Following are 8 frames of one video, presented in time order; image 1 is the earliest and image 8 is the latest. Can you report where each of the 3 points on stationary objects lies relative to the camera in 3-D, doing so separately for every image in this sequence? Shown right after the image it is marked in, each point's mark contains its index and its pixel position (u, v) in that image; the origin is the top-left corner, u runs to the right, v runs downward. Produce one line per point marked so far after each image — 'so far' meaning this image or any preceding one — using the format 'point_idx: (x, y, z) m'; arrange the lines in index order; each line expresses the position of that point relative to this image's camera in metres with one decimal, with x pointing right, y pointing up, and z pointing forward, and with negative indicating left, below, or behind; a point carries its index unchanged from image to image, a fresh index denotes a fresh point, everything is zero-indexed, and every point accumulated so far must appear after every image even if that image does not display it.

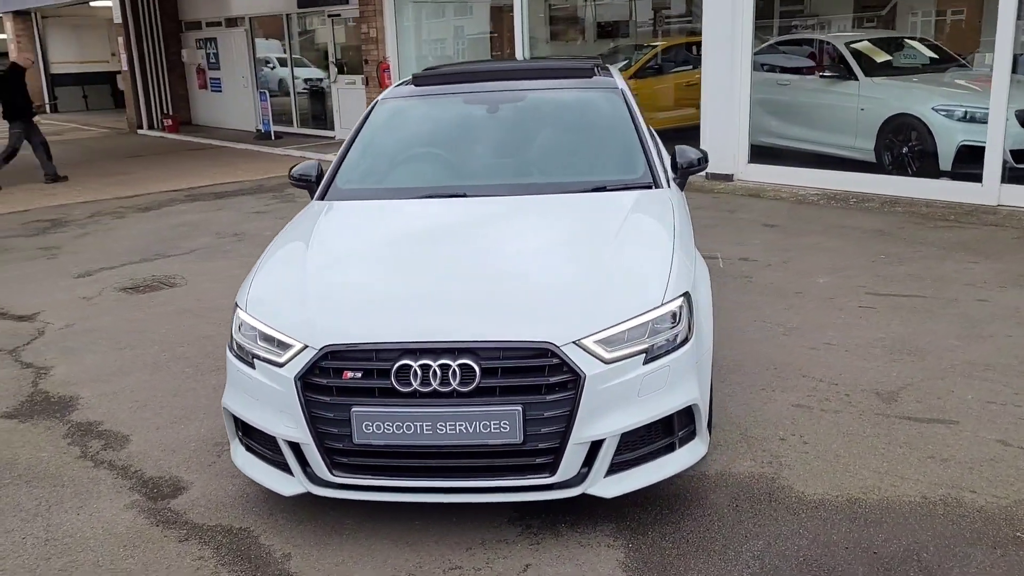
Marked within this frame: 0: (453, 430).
0: (-0.2, -0.5, +3.0) m
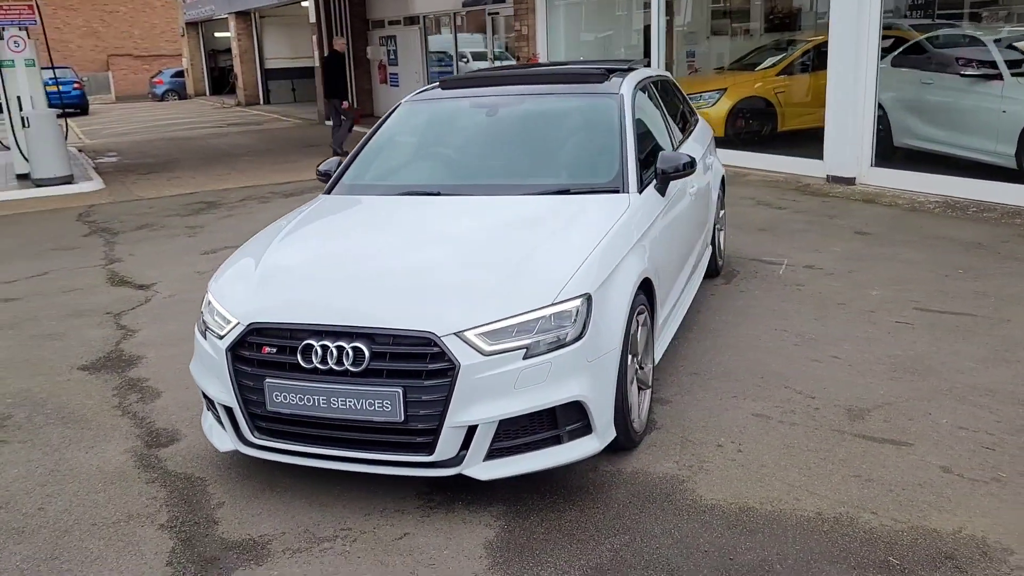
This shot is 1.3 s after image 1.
0: (-0.6, -0.4, +3.3) m
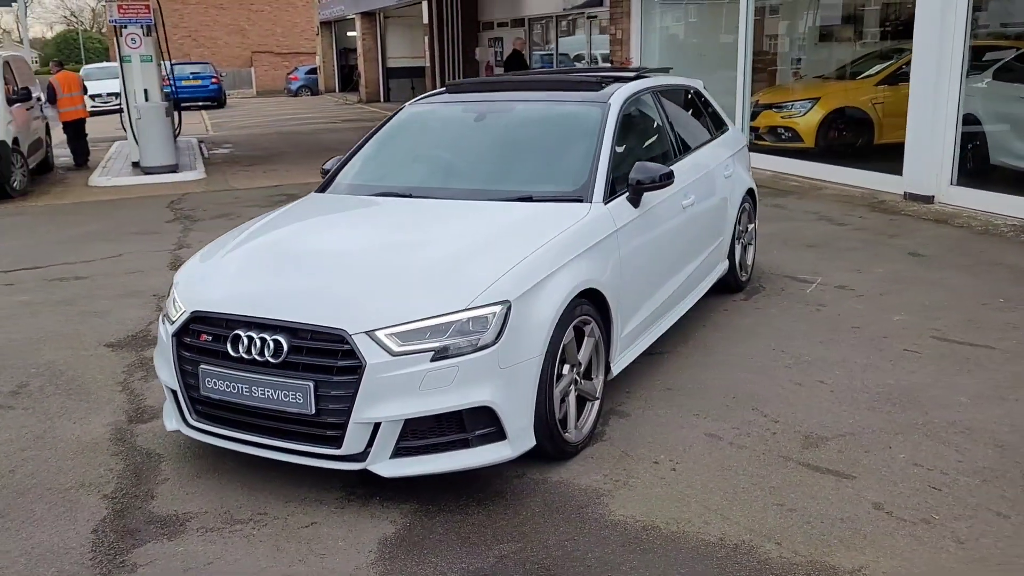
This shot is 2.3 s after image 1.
0: (-1.0, -0.4, +3.5) m
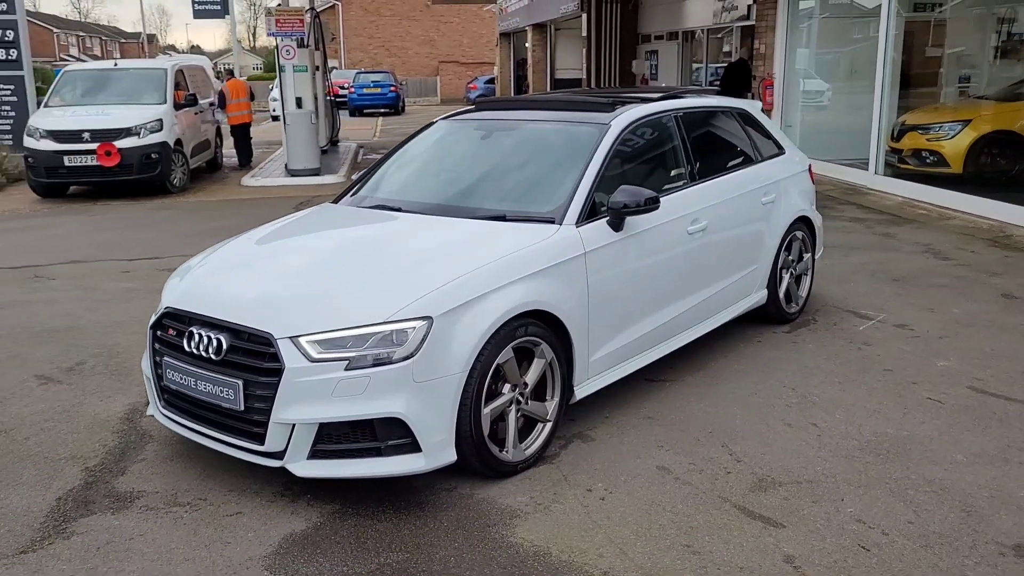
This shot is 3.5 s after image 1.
0: (-1.3, -0.4, +3.7) m
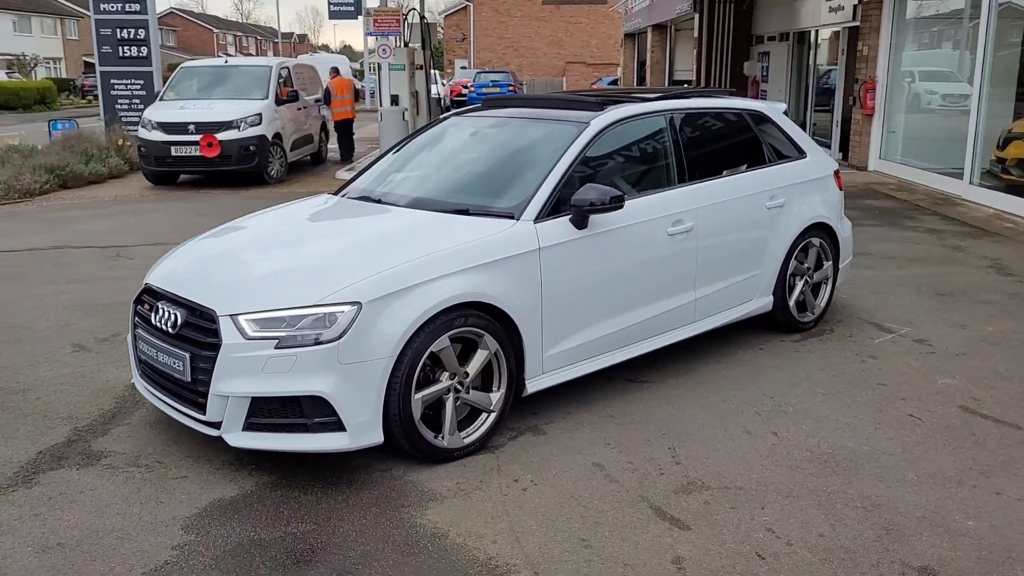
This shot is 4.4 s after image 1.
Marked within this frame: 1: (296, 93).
0: (-1.6, -0.3, +4.0) m
1: (-4.0, +3.6, +16.4) m
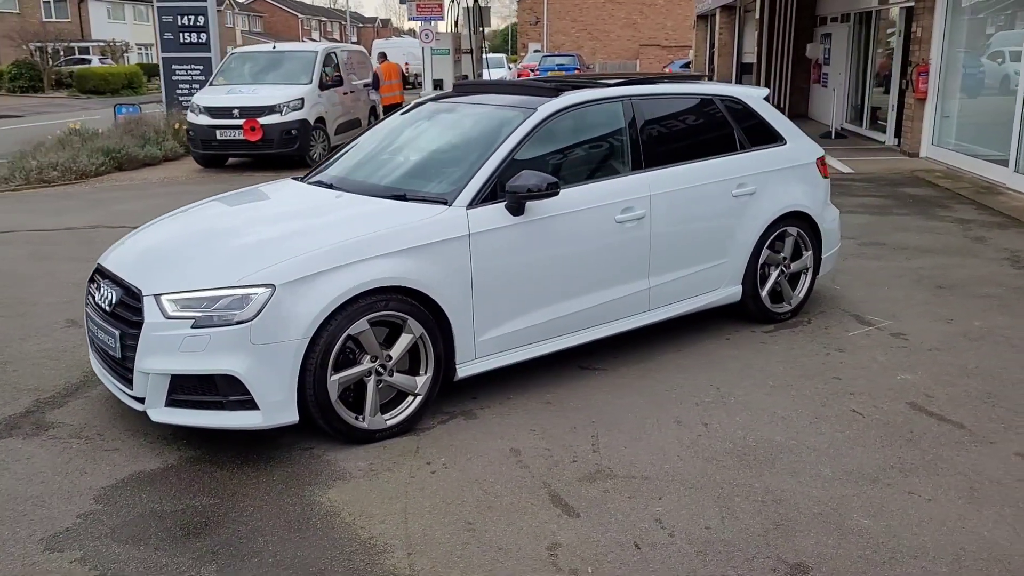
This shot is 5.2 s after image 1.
0: (-1.9, -0.2, +4.2) m
1: (-3.2, +3.9, +16.7) m
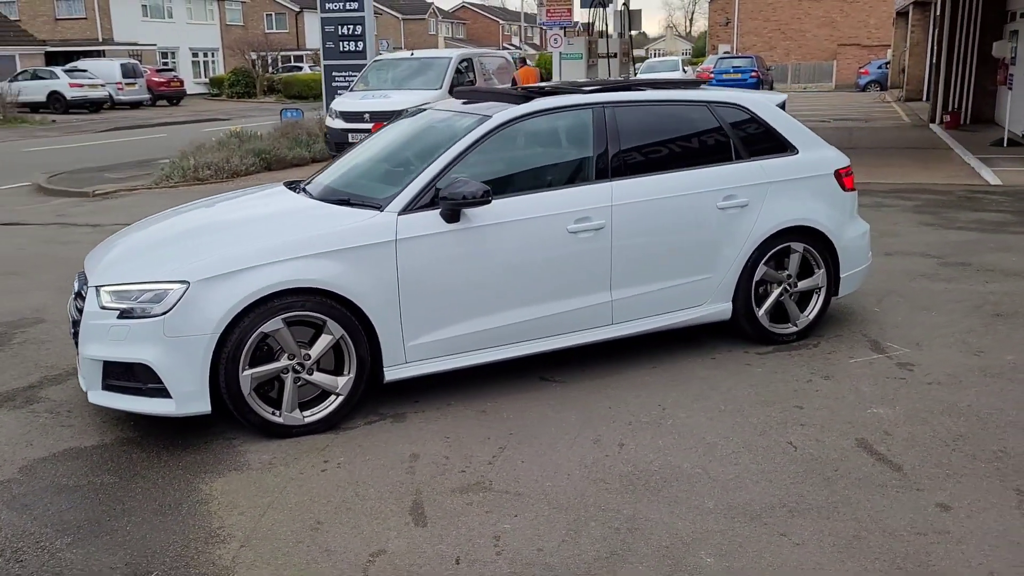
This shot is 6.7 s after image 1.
0: (-2.3, -0.2, +4.6) m
1: (-0.7, +3.9, +17.1) m
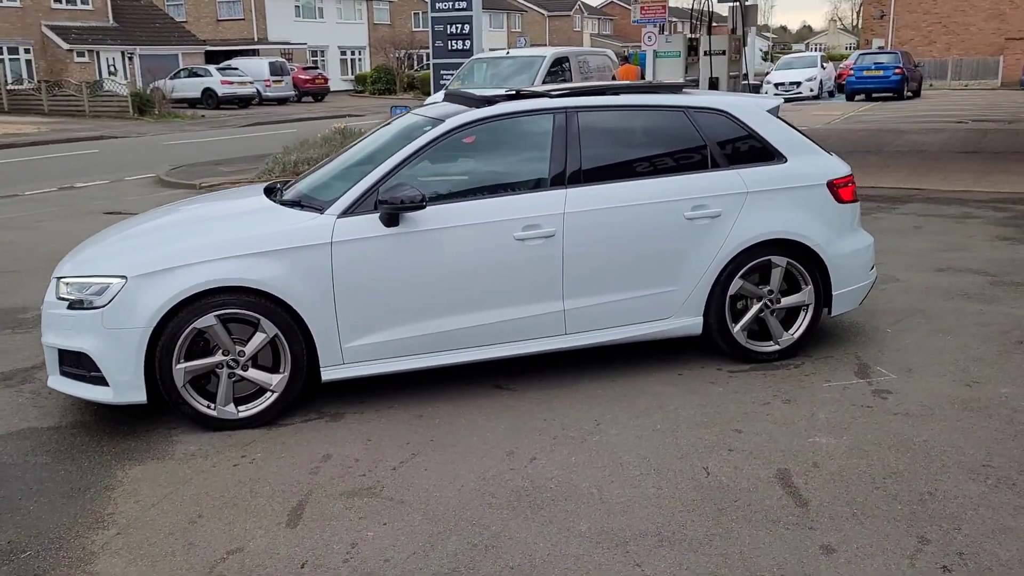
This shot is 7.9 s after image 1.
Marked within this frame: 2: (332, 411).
0: (-2.6, -0.1, +5.0) m
1: (+1.1, +3.9, +17.0) m
2: (-0.9, -0.6, +4.7) m
